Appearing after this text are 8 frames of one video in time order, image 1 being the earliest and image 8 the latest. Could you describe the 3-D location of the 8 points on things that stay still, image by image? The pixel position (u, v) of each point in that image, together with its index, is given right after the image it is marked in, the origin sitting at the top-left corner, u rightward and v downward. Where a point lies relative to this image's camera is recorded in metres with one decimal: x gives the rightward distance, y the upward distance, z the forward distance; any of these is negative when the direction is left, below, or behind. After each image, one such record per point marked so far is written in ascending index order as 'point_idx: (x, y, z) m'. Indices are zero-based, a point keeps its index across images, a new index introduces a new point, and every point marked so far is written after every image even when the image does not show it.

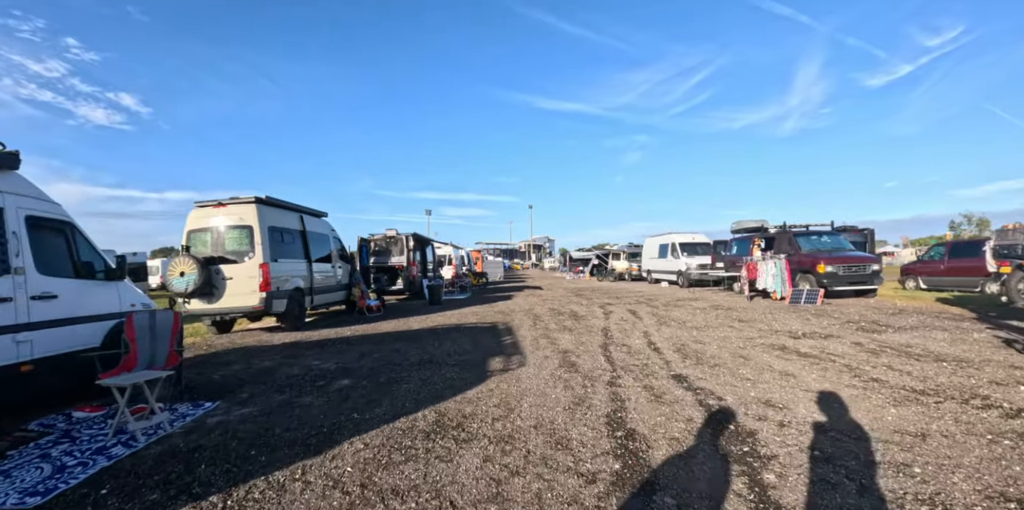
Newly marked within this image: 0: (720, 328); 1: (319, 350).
0: (+4.1, -1.5, +8.3) m
1: (-3.4, -1.7, +7.5) m
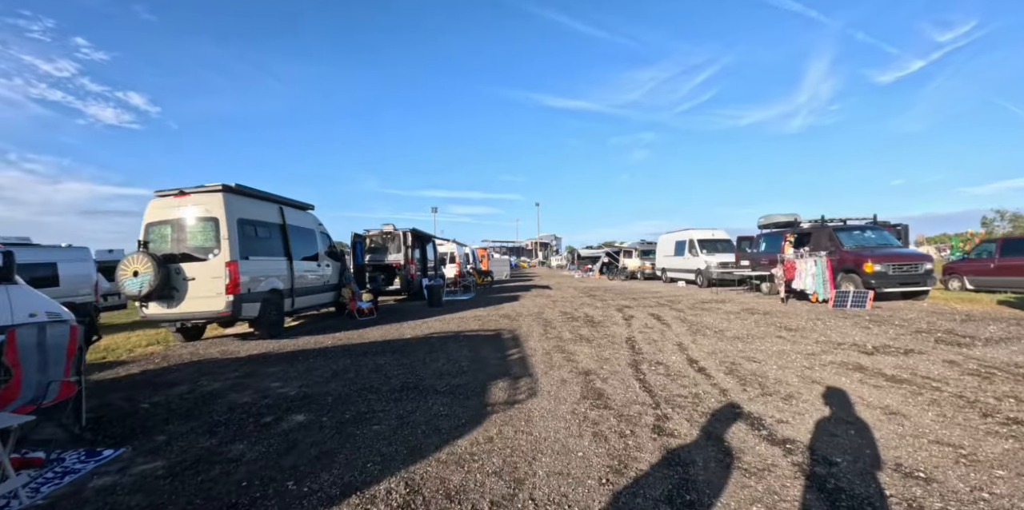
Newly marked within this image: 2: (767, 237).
0: (+4.2, -1.4, +6.9) m
1: (-3.3, -1.7, +6.2) m
2: (+8.9, +0.6, +14.6) m
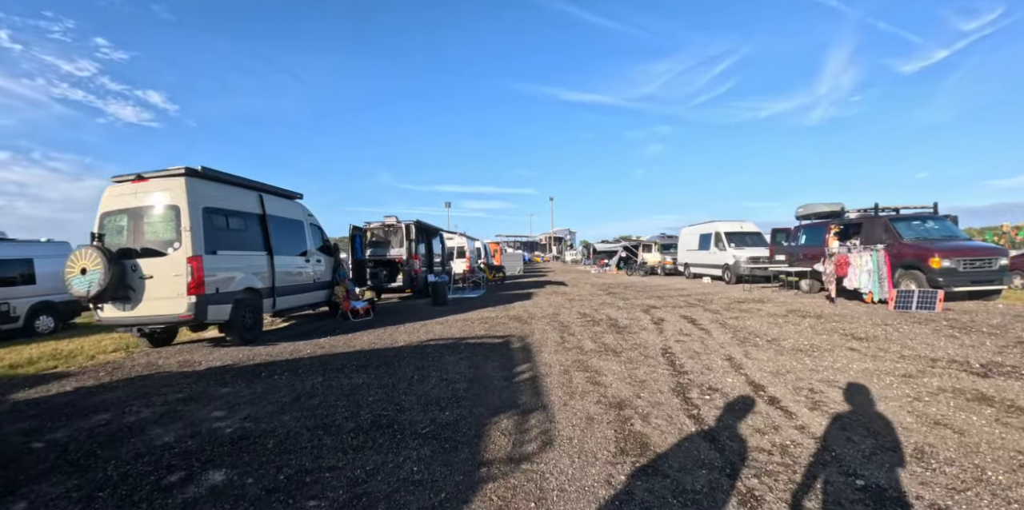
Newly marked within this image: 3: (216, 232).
0: (+4.3, -1.3, +5.5) m
1: (-3.2, -1.6, +5.1) m
2: (+9.2, +0.8, +13.1) m
3: (-5.2, +0.4, +7.4) m
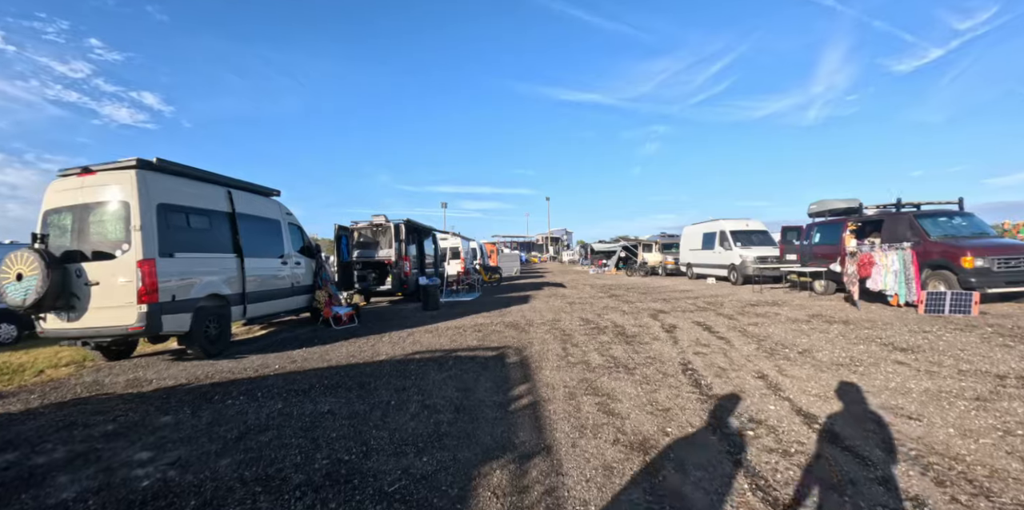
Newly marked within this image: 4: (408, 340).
0: (+4.3, -1.3, +4.8) m
1: (-3.3, -1.6, +4.2) m
2: (+9.1, +0.9, +12.3) m
3: (-5.3, +0.4, +6.5) m
4: (-1.8, -1.5, +7.3) m
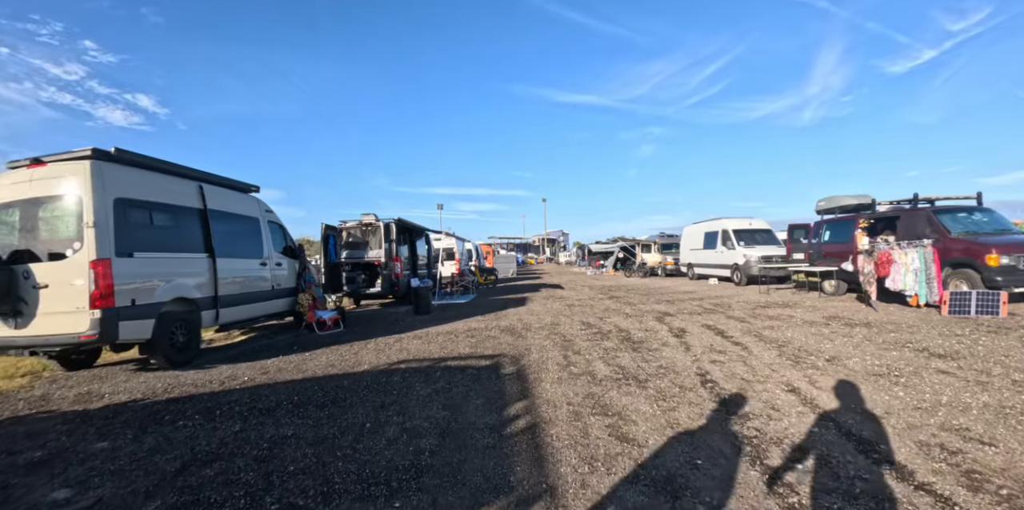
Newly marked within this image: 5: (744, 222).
0: (+4.2, -1.3, +4.2) m
1: (-3.3, -1.6, +3.6) m
2: (+9.0, +0.9, +11.8) m
3: (-5.3, +0.4, +5.9) m
4: (-1.9, -1.5, +6.7) m
5: (+9.5, +1.4, +17.2) m
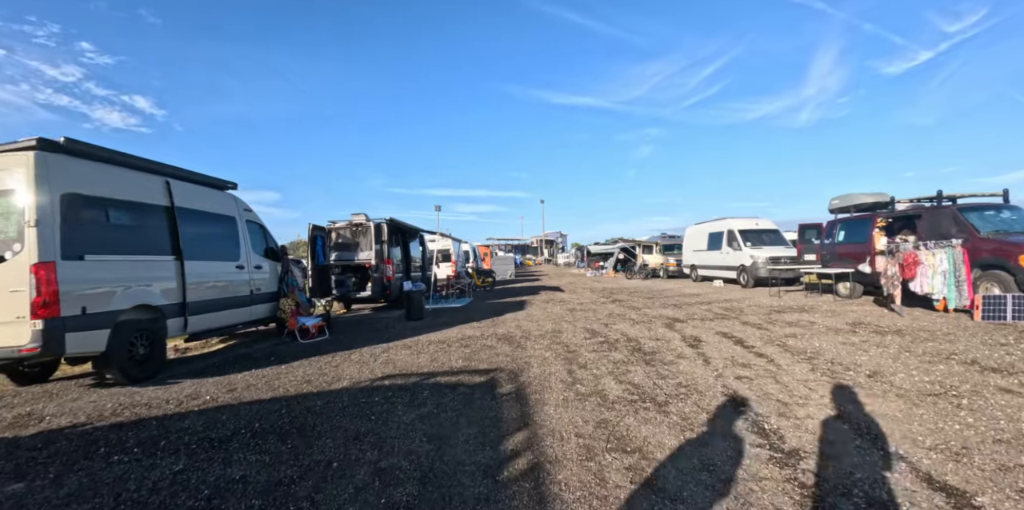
0: (+4.2, -1.3, +3.6) m
1: (-3.3, -1.6, +3.0) m
2: (+8.9, +0.9, +11.2) m
3: (-5.4, +0.3, +5.3) m
4: (-1.9, -1.5, +6.1) m
5: (+9.4, +1.3, +16.6) m
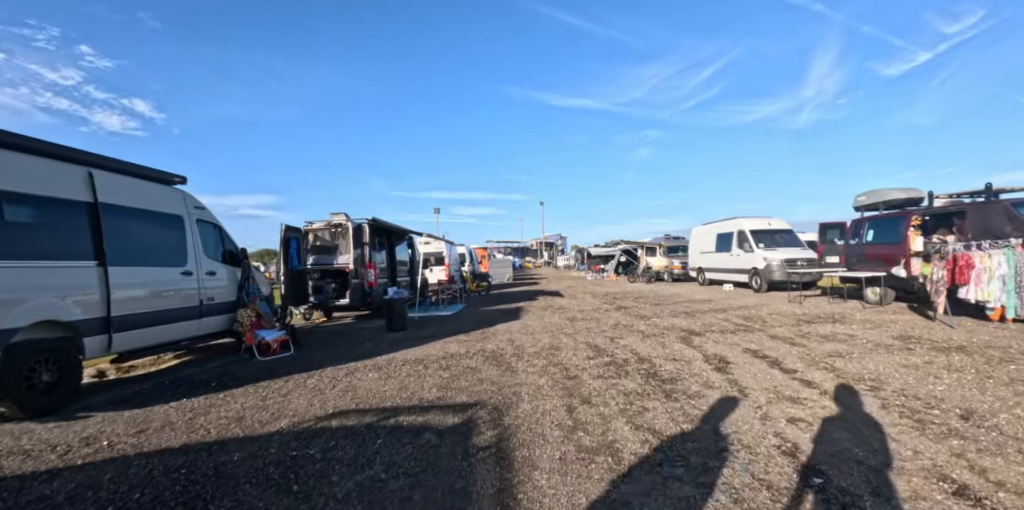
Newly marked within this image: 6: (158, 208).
0: (+4.1, -1.3, +2.5) m
1: (-3.5, -1.7, +1.9) m
2: (+8.8, +0.8, +10.2) m
3: (-5.5, +0.3, +4.3) m
4: (-2.0, -1.5, +5.0) m
5: (+9.3, +1.2, +15.5) m
6: (-5.5, +0.7, +6.5) m
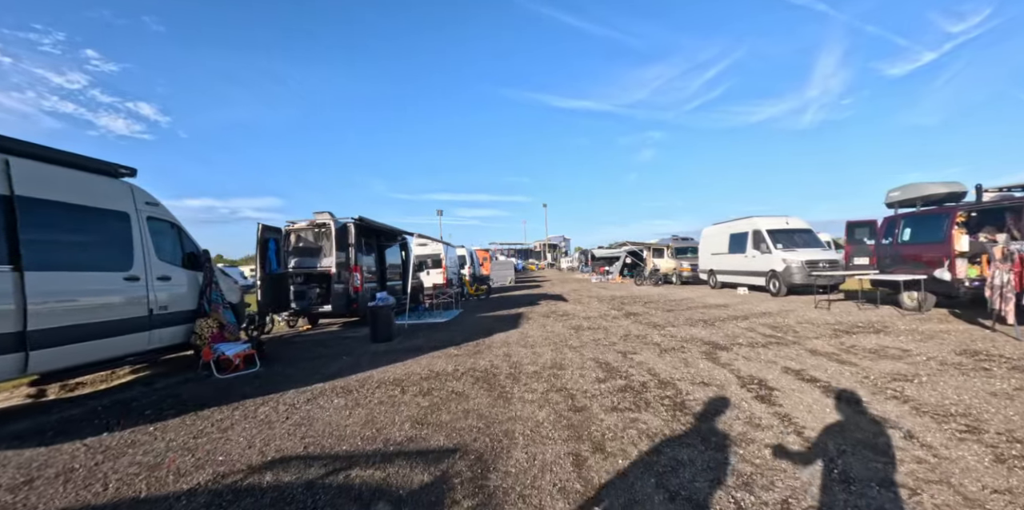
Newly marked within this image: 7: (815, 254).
0: (+4.0, -1.3, +1.6) m
1: (-3.6, -1.7, +1.1) m
2: (+8.8, +0.8, +9.2) m
3: (-5.6, +0.3, +3.4) m
4: (-2.1, -1.6, +4.1) m
5: (+9.3, +1.2, +14.6) m
6: (-5.5, +0.7, +5.7) m
7: (+9.4, 0.0, +13.0) m
